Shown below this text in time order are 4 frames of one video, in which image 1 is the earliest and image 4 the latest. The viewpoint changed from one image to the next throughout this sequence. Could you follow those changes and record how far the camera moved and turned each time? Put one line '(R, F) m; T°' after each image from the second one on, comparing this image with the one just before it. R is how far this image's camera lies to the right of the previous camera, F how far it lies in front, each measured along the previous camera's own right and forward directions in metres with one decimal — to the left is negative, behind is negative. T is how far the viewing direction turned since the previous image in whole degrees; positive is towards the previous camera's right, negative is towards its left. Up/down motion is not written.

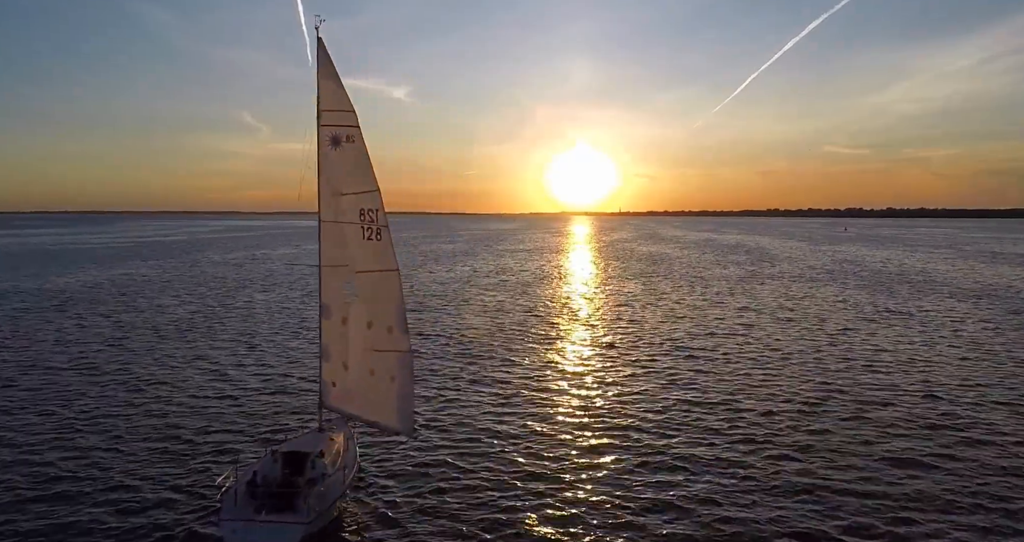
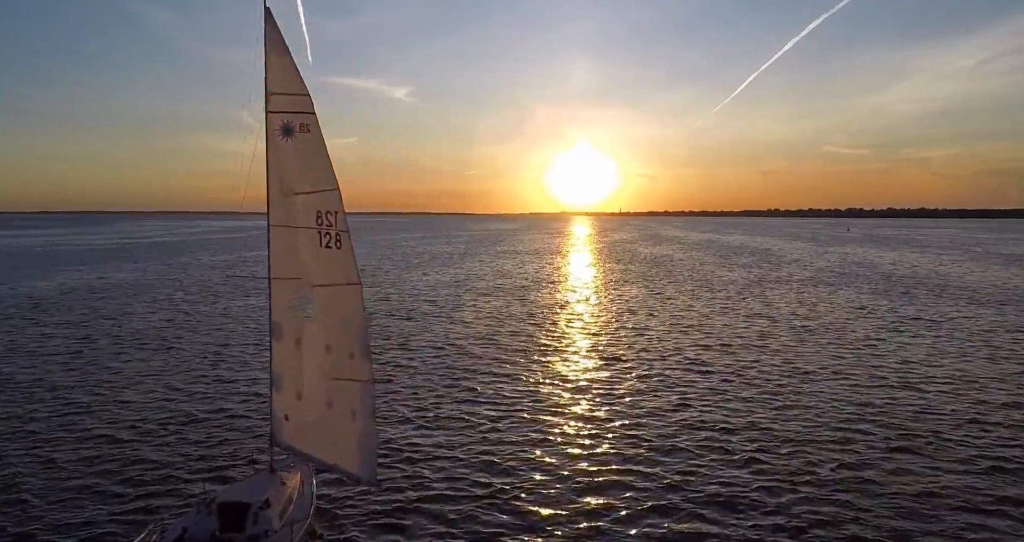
(+0.3, +2.1) m; 0°
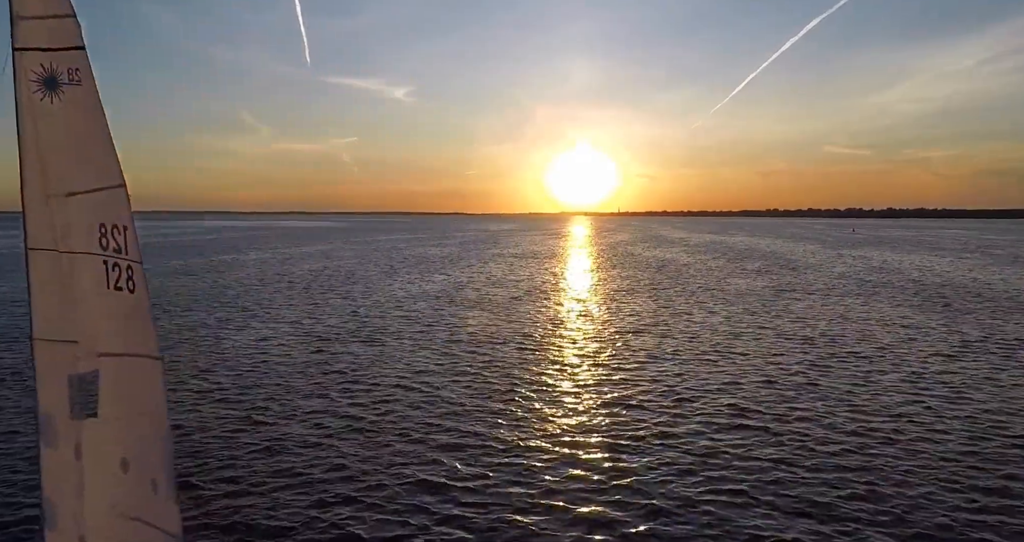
(+0.6, +4.9) m; 0°
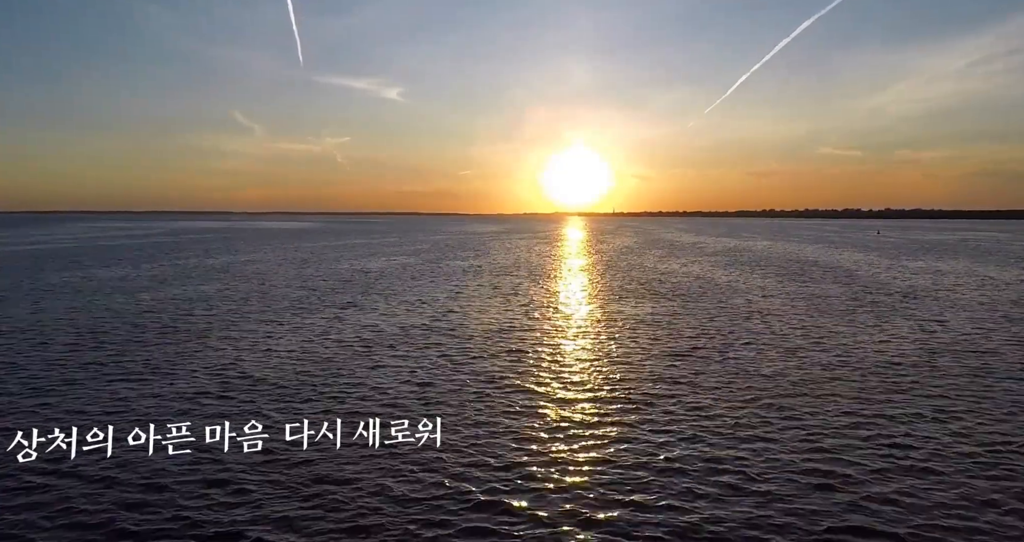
(+1.7, +20.6) m; 0°
